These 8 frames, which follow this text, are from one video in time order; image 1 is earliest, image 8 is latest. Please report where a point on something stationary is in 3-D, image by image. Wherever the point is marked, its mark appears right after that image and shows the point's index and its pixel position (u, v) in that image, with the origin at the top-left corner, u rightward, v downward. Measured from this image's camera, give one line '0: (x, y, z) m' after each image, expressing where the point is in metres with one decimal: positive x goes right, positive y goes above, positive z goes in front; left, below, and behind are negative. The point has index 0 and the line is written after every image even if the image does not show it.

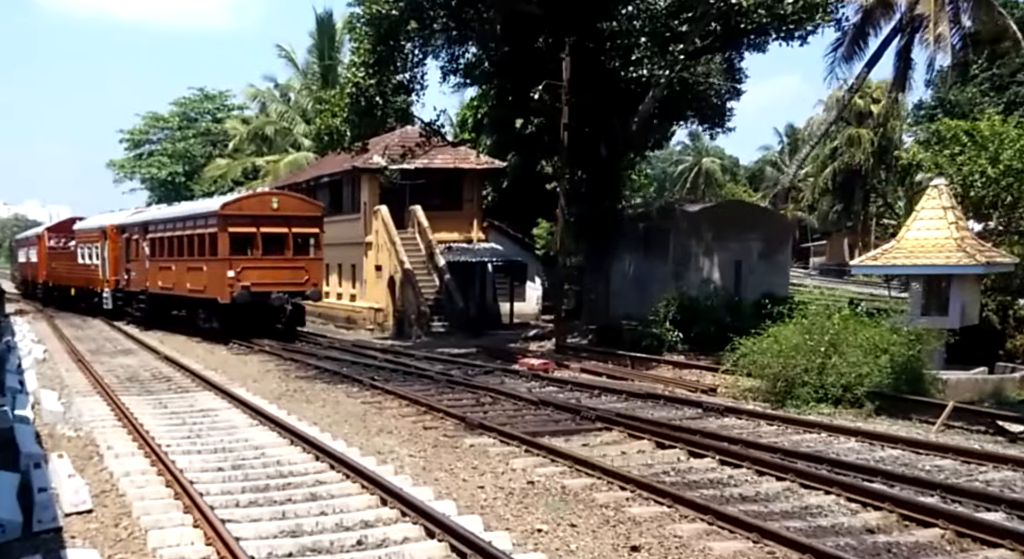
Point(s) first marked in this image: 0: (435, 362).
0: (-1.5, -1.6, +18.5) m
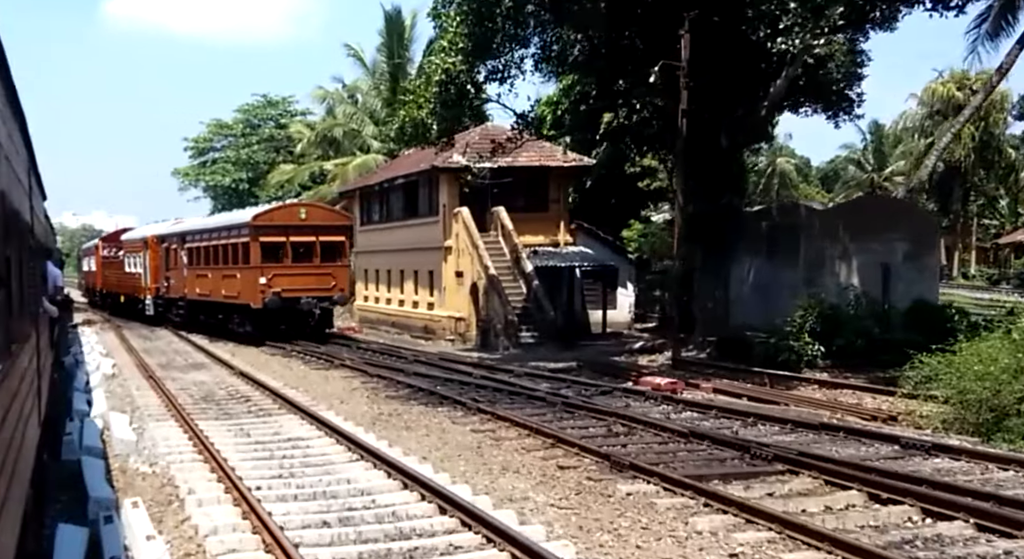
0: (+0.5, -1.8, +16.5) m
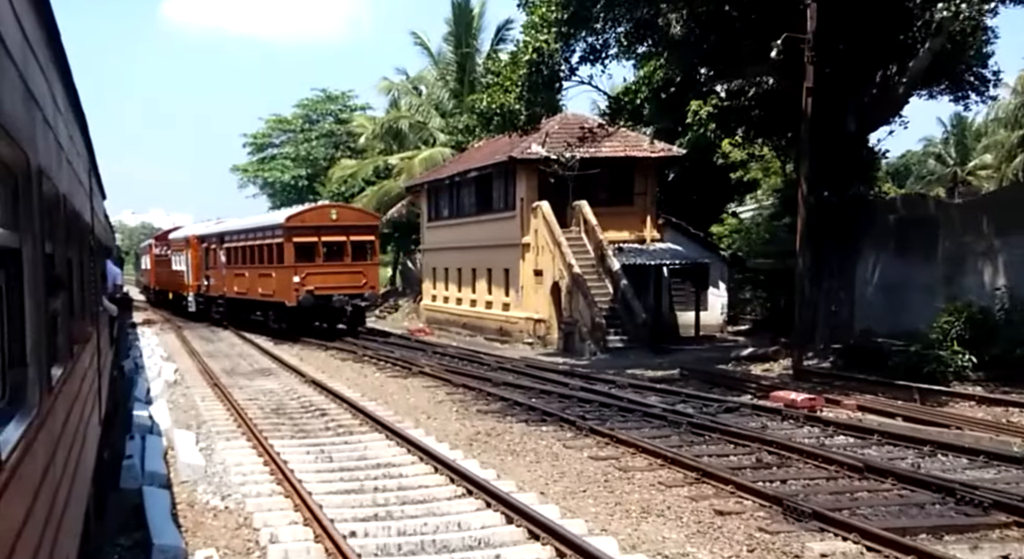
0: (+2.1, -1.8, +14.7) m
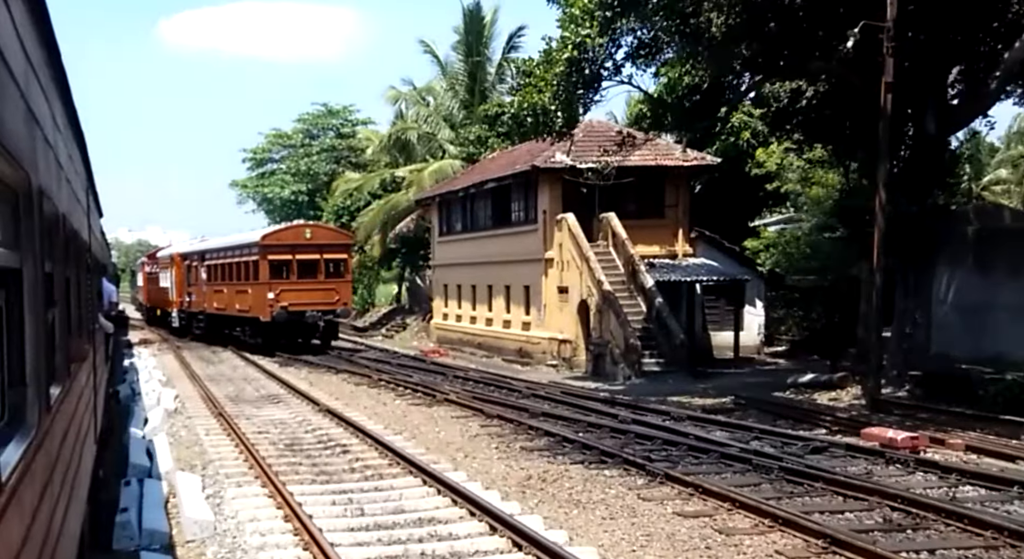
0: (+2.7, -2.0, +13.1) m
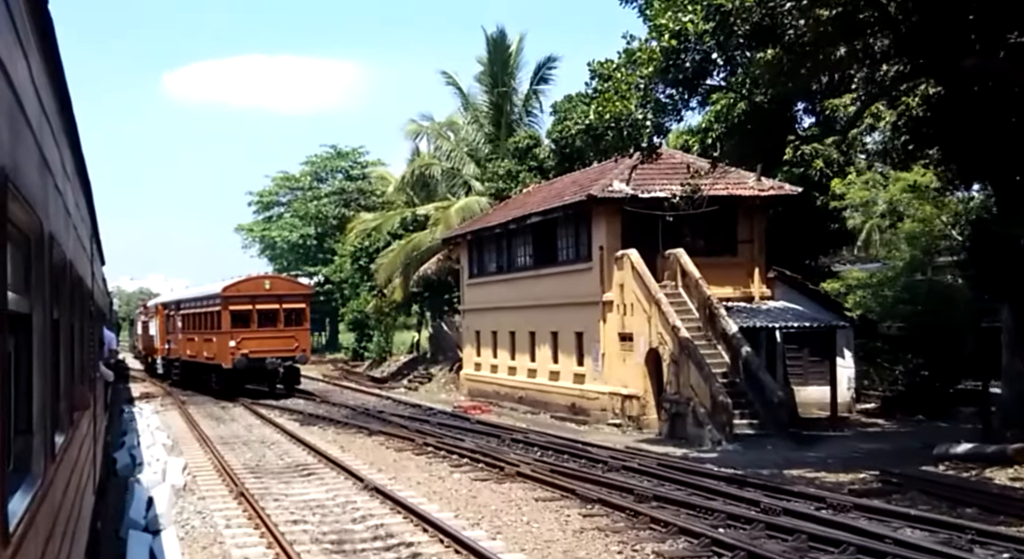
0: (+3.9, -2.5, +10.0) m
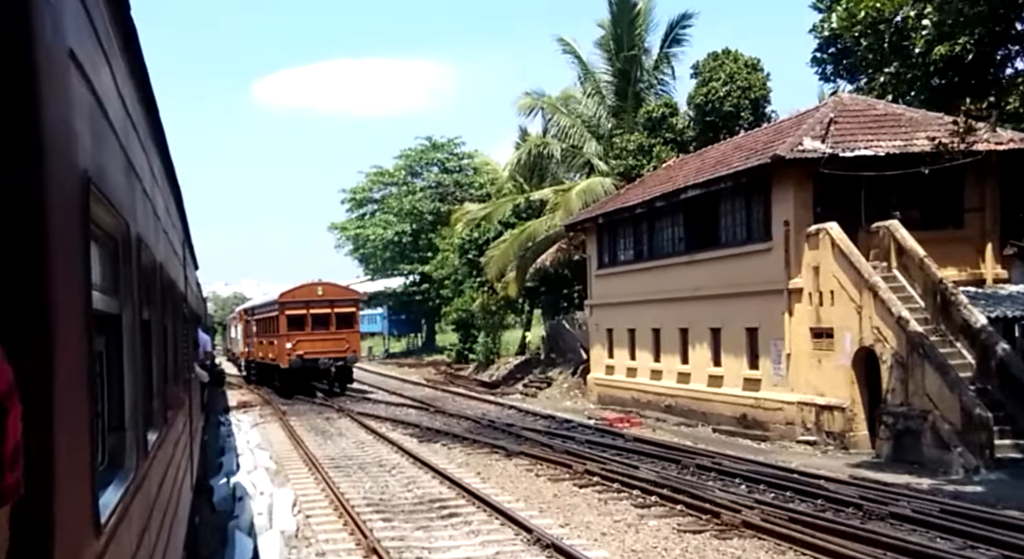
0: (+5.9, -2.2, +5.9) m
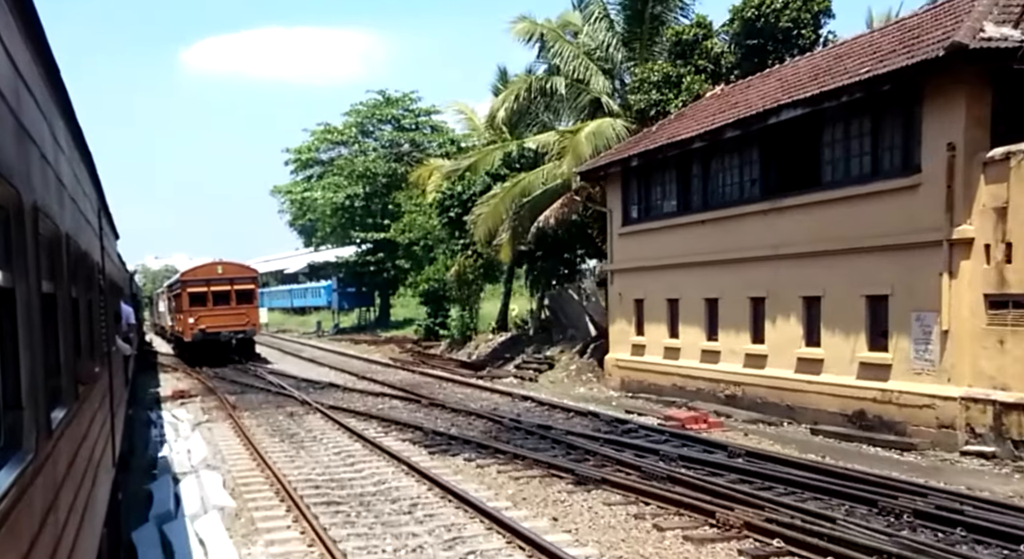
0: (+7.4, -1.8, +1.3) m
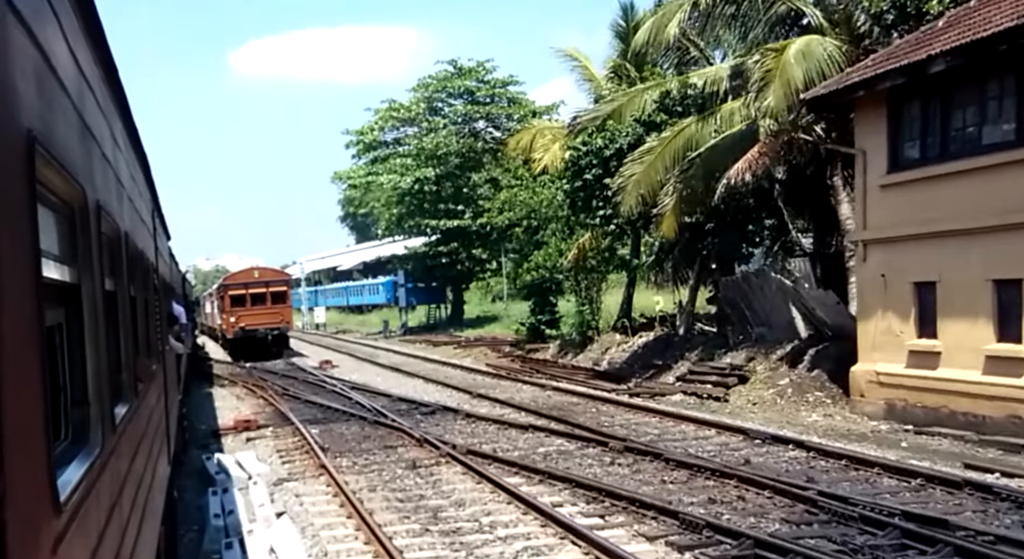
0: (+9.7, -1.5, -6.1) m
